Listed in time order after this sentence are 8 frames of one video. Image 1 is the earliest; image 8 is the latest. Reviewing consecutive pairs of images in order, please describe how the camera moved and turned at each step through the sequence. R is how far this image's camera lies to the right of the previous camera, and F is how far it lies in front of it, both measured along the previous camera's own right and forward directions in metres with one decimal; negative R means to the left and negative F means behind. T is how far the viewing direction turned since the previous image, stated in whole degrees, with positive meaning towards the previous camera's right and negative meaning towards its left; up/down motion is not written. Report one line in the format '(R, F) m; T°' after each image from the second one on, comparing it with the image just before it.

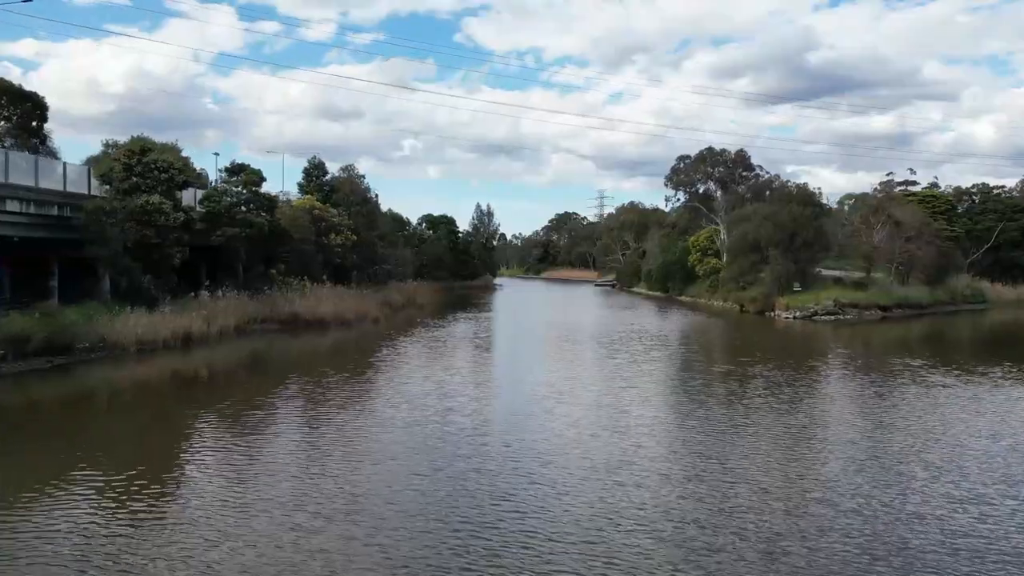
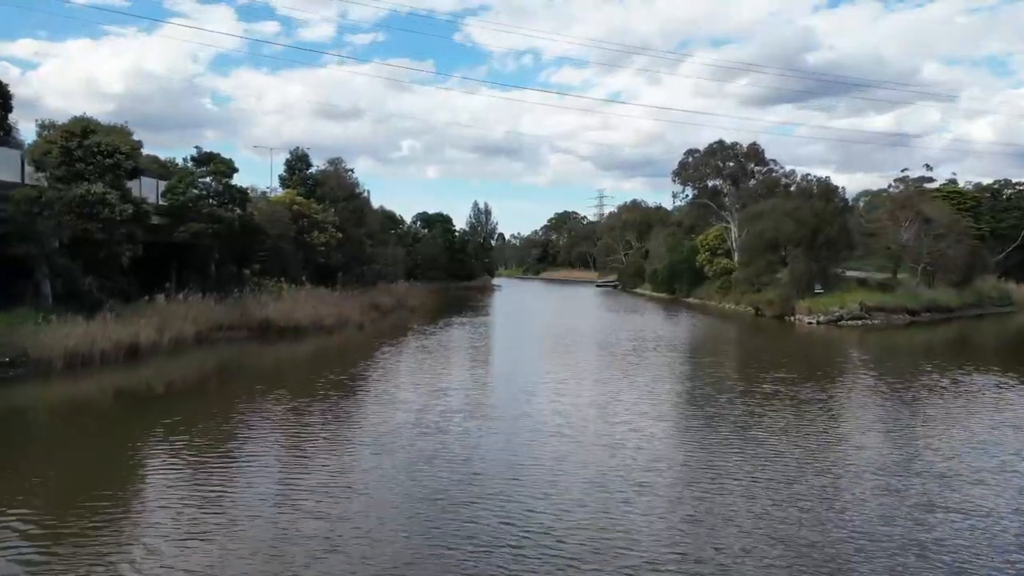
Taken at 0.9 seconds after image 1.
(0.0, +3.3) m; 0°
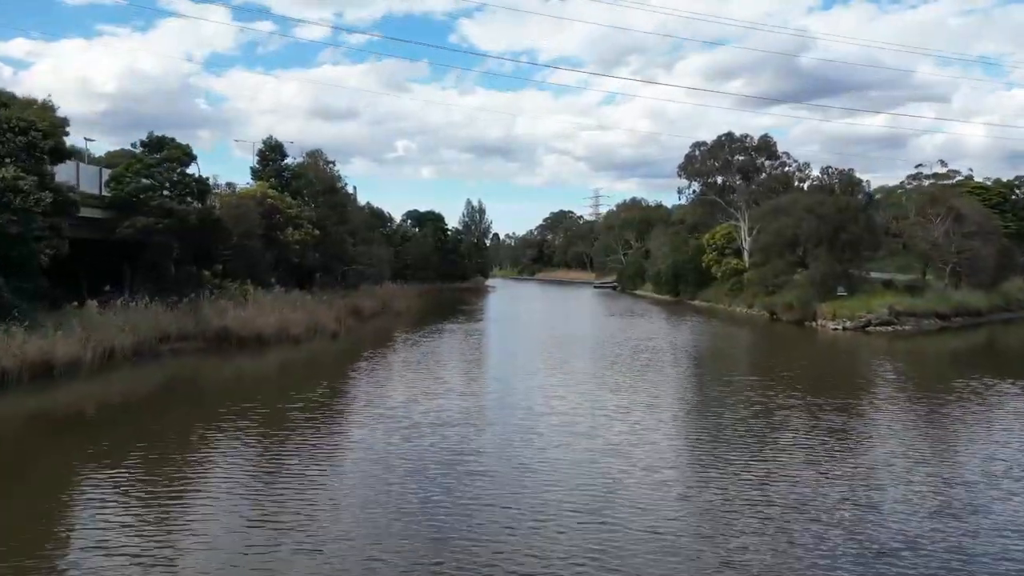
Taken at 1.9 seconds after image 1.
(0.0, +3.5) m; 0°
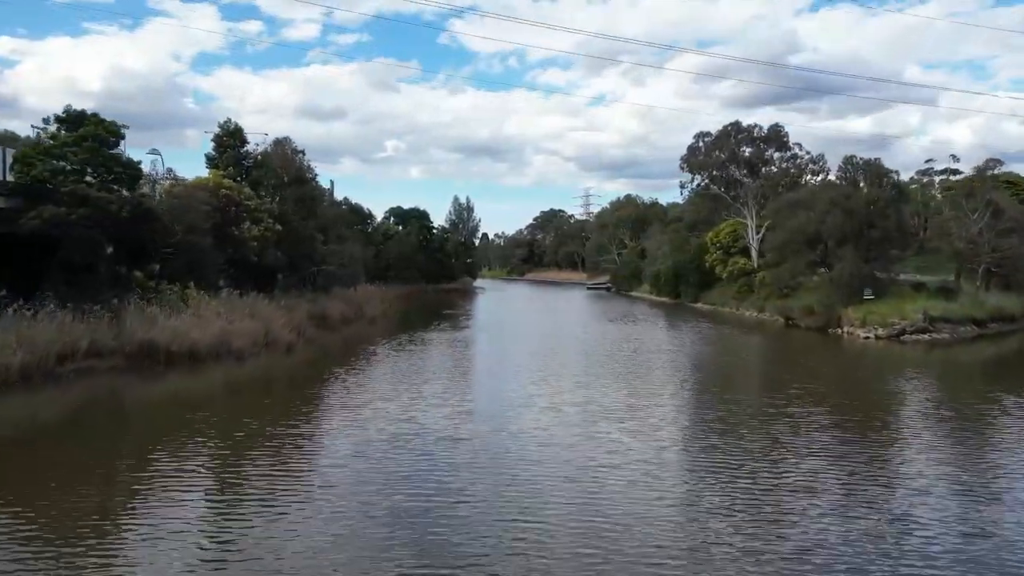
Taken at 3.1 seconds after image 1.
(0.0, +4.0) m; +1°
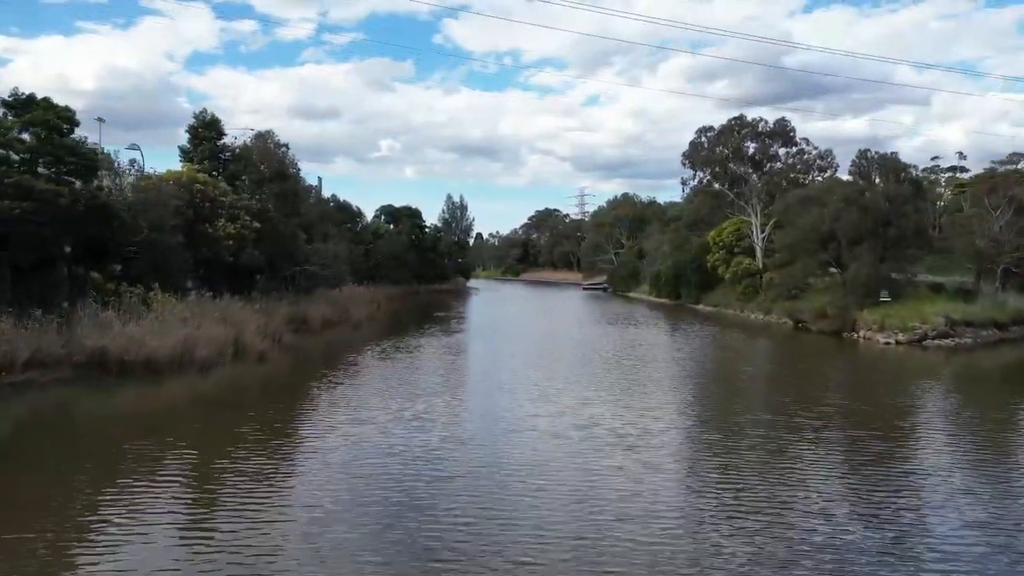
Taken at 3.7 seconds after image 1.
(0.0, +2.0) m; 0°
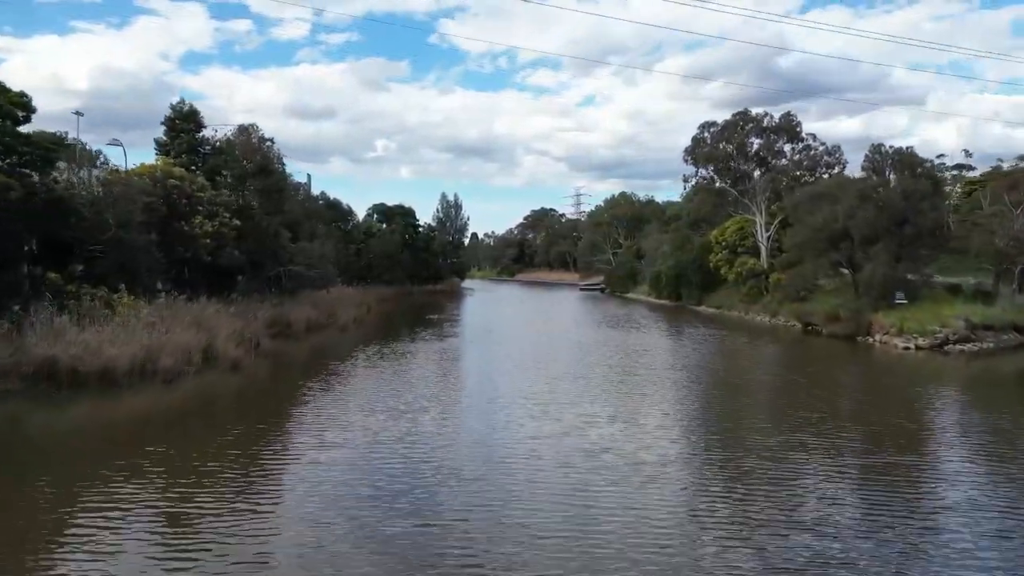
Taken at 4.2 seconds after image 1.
(0.0, +1.6) m; 0°
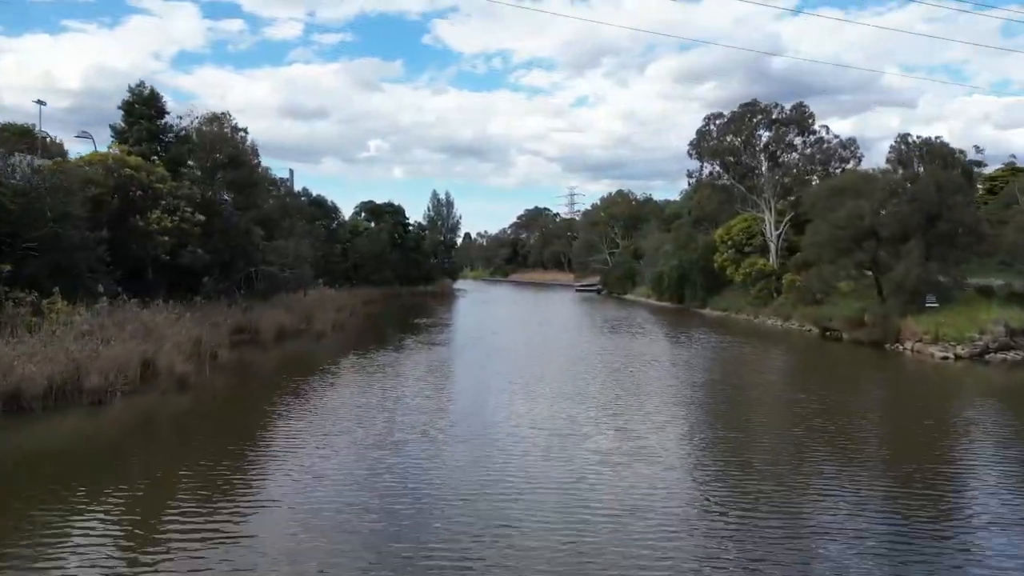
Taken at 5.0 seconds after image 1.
(0.0, +2.6) m; 0°
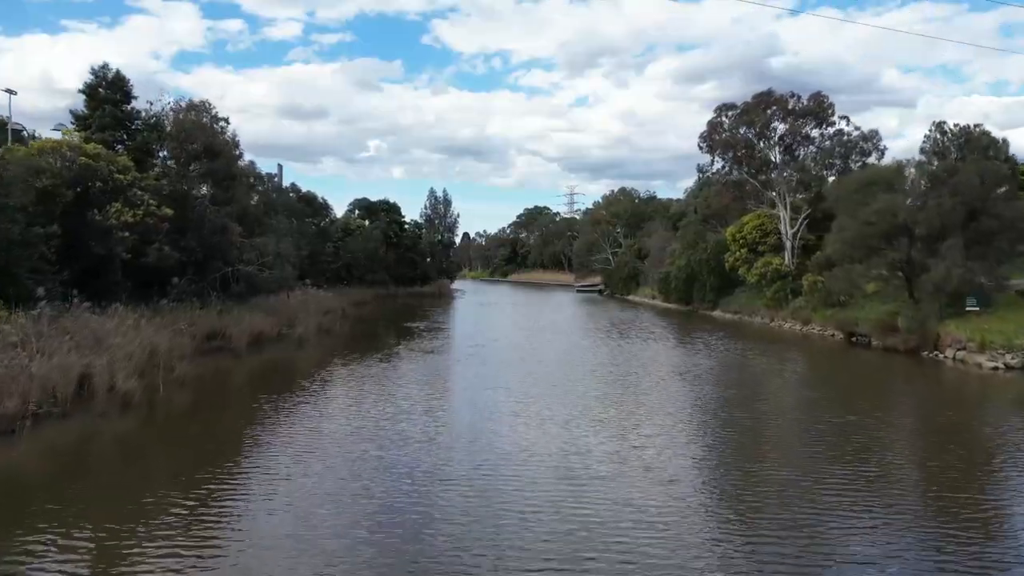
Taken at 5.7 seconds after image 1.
(-0.1, +2.3) m; 0°
